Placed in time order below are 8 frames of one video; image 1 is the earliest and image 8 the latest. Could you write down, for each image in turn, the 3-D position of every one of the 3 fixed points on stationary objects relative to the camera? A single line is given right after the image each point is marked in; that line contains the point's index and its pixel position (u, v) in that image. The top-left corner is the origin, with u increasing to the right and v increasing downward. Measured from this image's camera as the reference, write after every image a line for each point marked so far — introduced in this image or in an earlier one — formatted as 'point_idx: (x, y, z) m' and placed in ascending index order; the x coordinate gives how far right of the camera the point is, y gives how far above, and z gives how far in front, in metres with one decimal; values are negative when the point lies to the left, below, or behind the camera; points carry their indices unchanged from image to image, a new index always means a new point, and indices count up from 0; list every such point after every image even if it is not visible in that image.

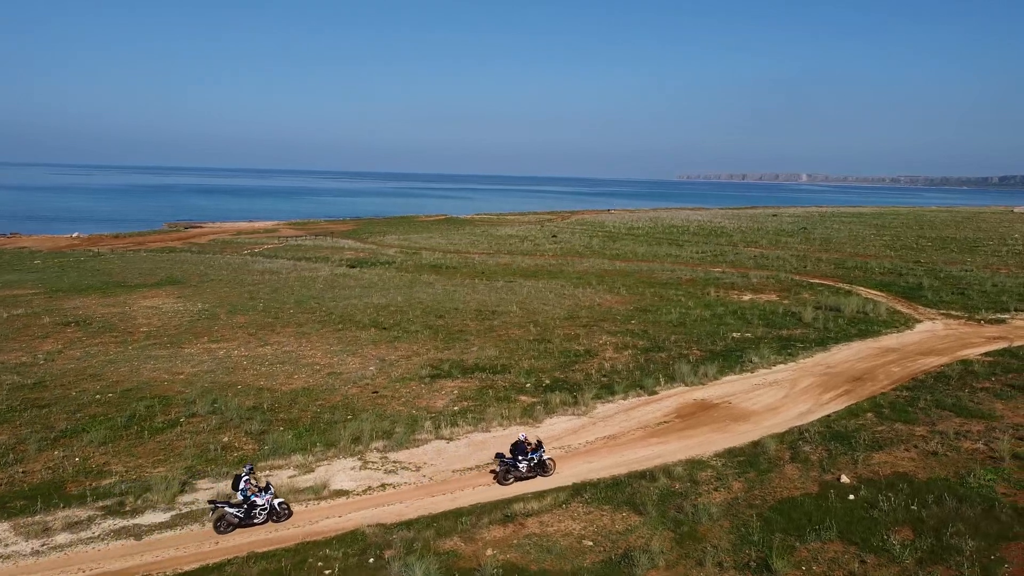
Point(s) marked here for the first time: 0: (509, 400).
0: (-0.1, -2.3, +16.5) m
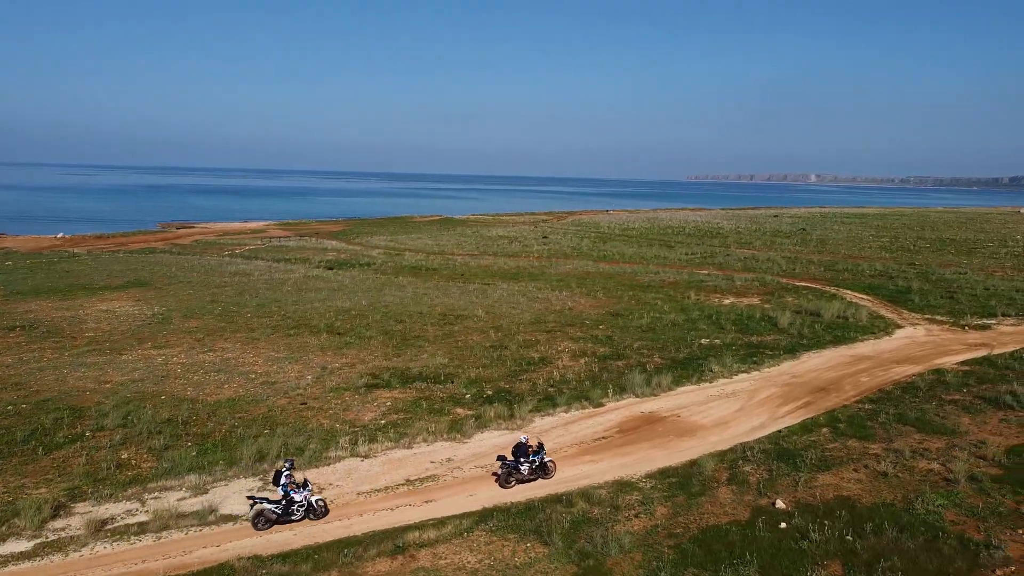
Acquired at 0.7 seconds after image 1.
0: (-1.3, -2.5, +15.6) m
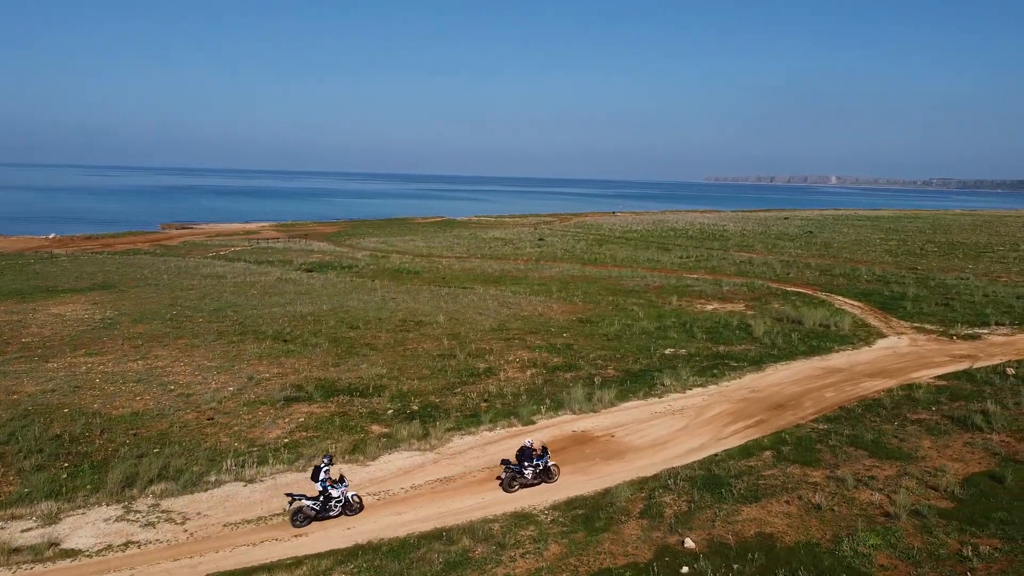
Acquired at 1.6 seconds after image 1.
0: (-2.8, -2.6, +14.5) m
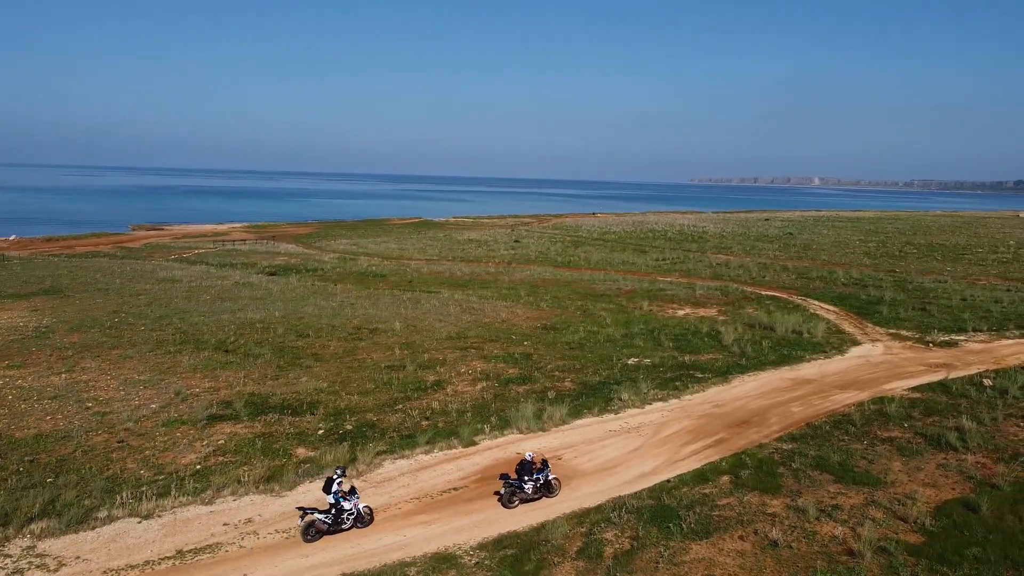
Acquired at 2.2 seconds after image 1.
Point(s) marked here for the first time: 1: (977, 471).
0: (-3.8, -2.8, +13.2) m
1: (+7.5, -3.0, +13.0) m
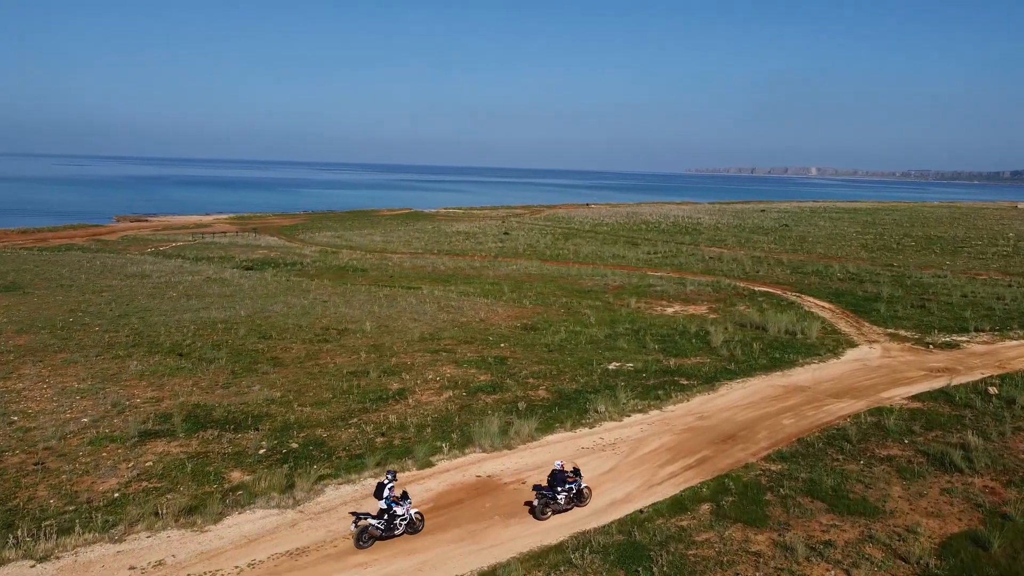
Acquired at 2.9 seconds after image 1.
0: (-4.5, -2.9, +11.9) m
1: (+6.9, -3.0, +11.7) m
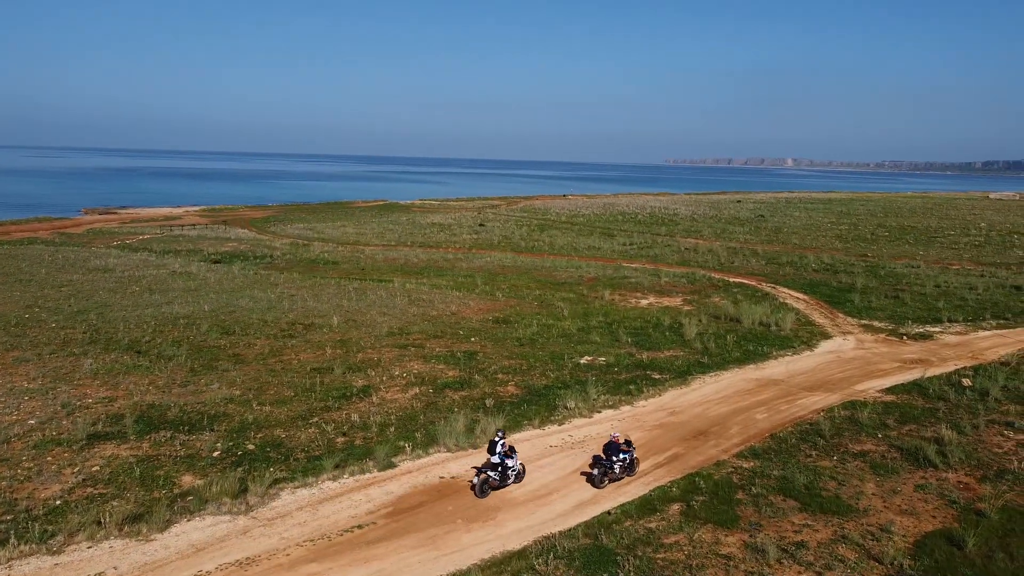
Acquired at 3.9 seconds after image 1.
0: (-5.0, -2.8, +11.3) m
1: (+6.4, -2.9, +11.5) m
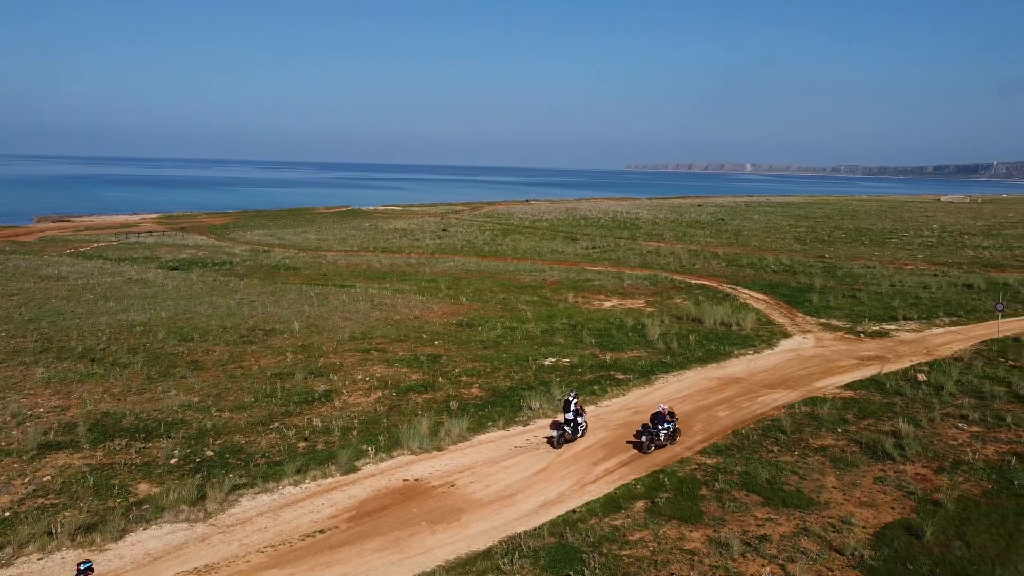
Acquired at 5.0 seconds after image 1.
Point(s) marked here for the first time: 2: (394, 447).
0: (-5.5, -2.8, +11.0) m
1: (+5.9, -2.9, +11.7) m
2: (-1.9, -2.6, +13.0) m
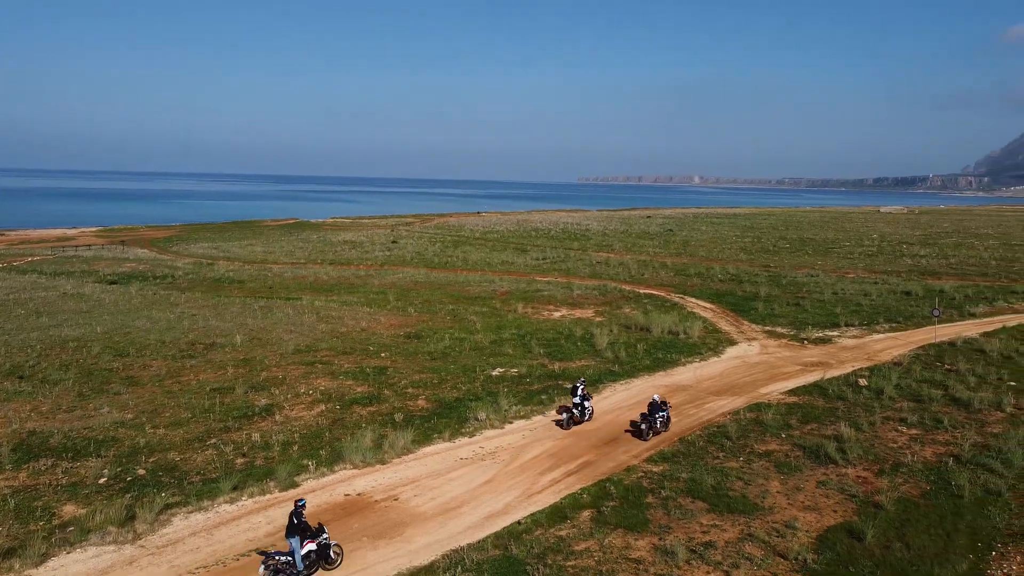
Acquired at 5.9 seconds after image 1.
0: (-6.2, -3.0, +10.5) m
1: (+5.1, -2.9, +11.8) m
2: (-2.7, -2.7, +12.7) m
